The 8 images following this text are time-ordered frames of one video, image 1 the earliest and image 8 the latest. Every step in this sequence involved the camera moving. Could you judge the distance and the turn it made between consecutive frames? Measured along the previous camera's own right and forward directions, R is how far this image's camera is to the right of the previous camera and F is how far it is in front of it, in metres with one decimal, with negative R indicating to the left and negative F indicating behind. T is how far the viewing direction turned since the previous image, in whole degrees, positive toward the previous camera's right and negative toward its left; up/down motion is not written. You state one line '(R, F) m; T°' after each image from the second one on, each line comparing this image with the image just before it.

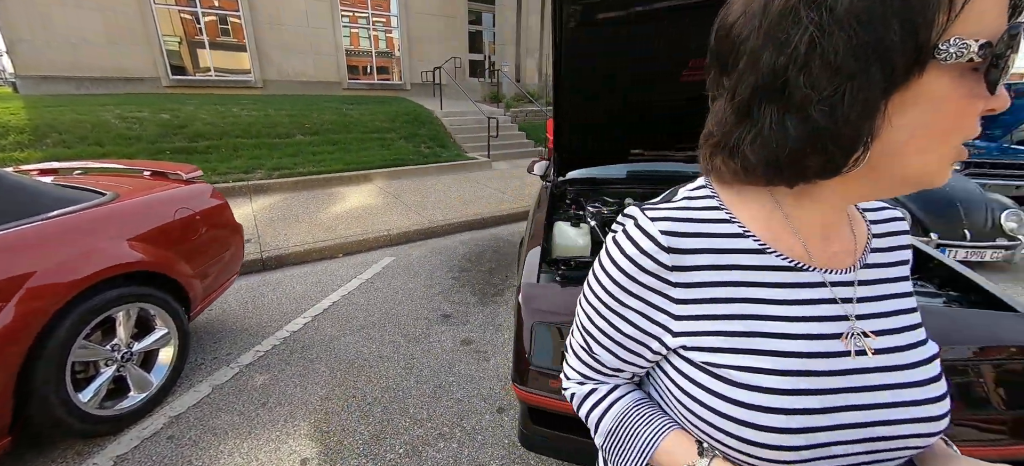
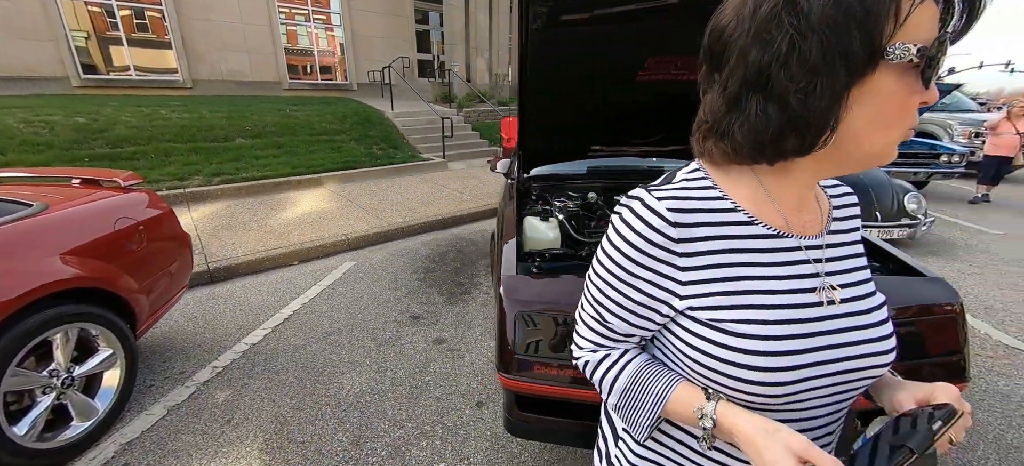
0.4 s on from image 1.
(-0.1, 0.0) m; +6°
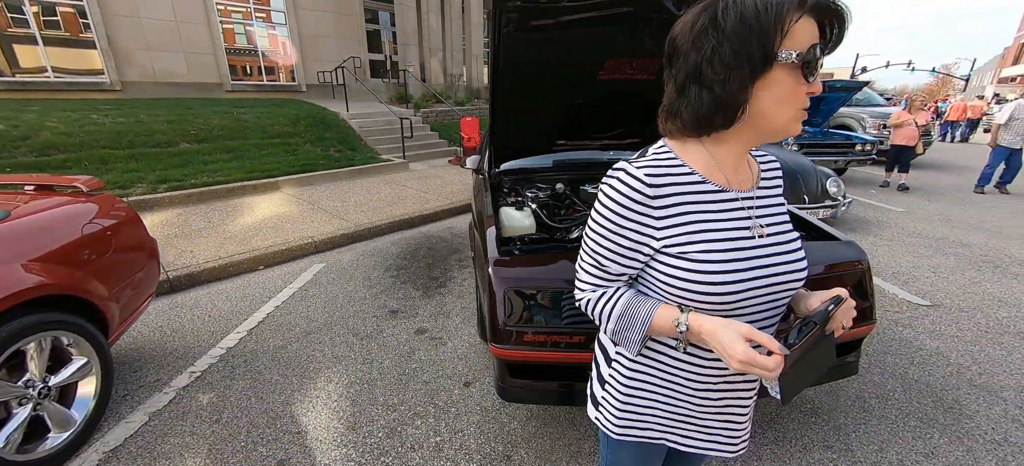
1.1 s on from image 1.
(-0.1, -0.2) m; +6°
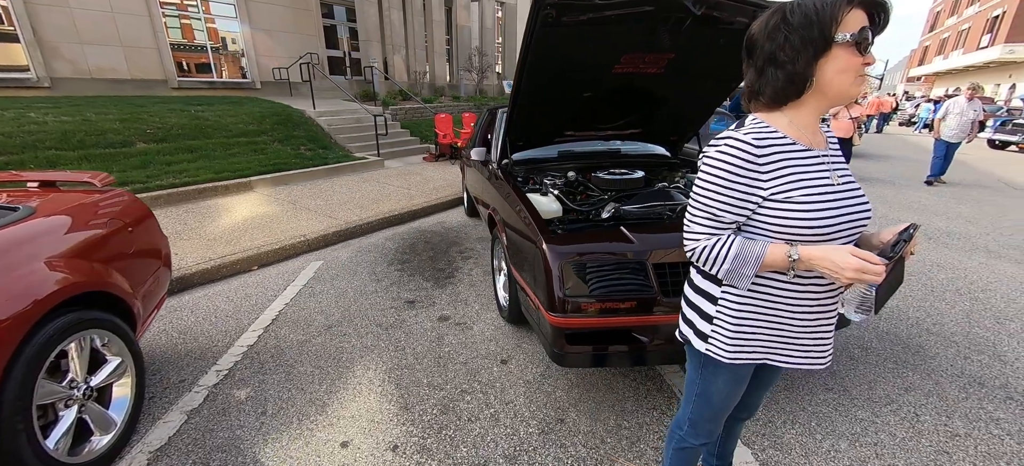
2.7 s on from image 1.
(-0.5, -0.1) m; +6°
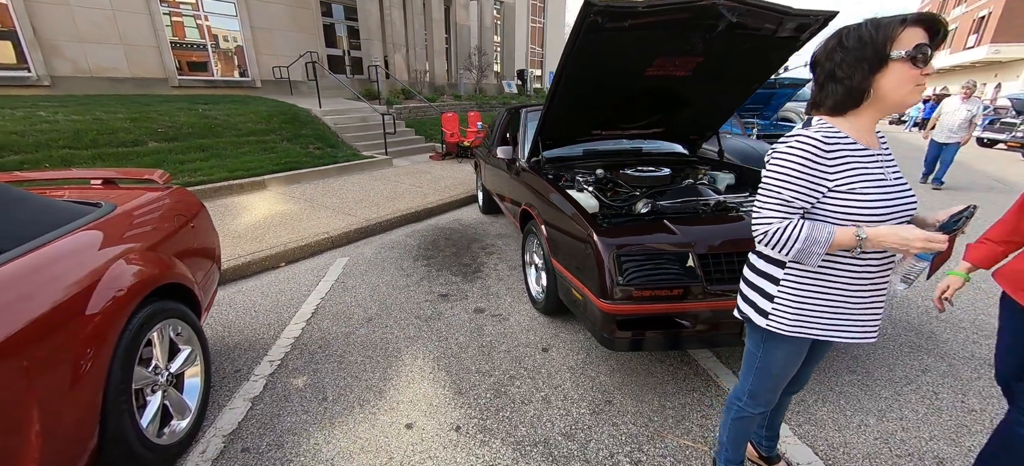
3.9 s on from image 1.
(-0.3, -0.1) m; +1°
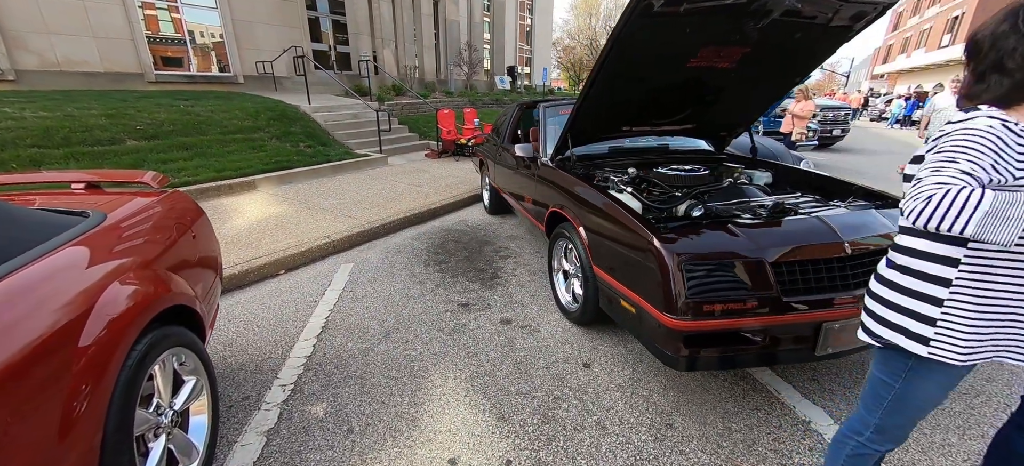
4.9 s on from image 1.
(-0.3, +0.3) m; +2°
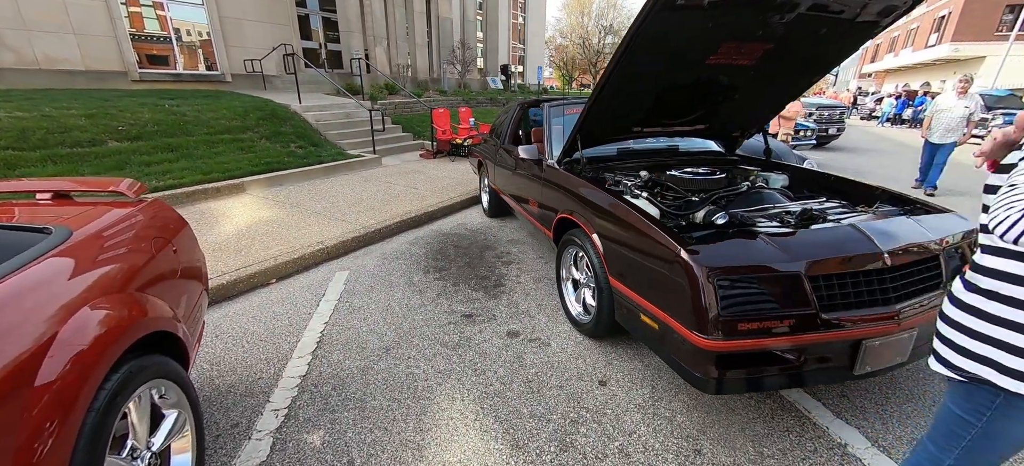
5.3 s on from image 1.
(-0.1, +0.2) m; +1°
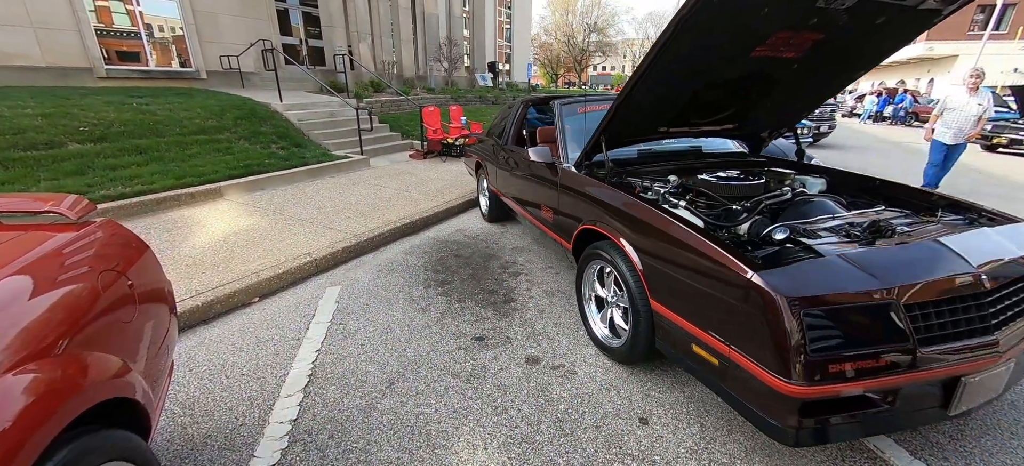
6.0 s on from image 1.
(-0.2, +0.3) m; +2°
